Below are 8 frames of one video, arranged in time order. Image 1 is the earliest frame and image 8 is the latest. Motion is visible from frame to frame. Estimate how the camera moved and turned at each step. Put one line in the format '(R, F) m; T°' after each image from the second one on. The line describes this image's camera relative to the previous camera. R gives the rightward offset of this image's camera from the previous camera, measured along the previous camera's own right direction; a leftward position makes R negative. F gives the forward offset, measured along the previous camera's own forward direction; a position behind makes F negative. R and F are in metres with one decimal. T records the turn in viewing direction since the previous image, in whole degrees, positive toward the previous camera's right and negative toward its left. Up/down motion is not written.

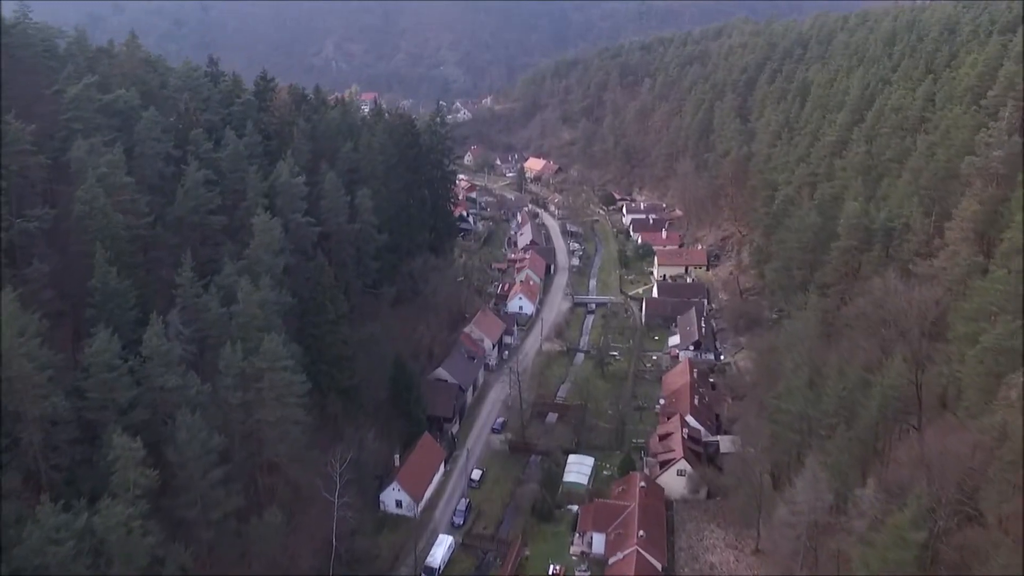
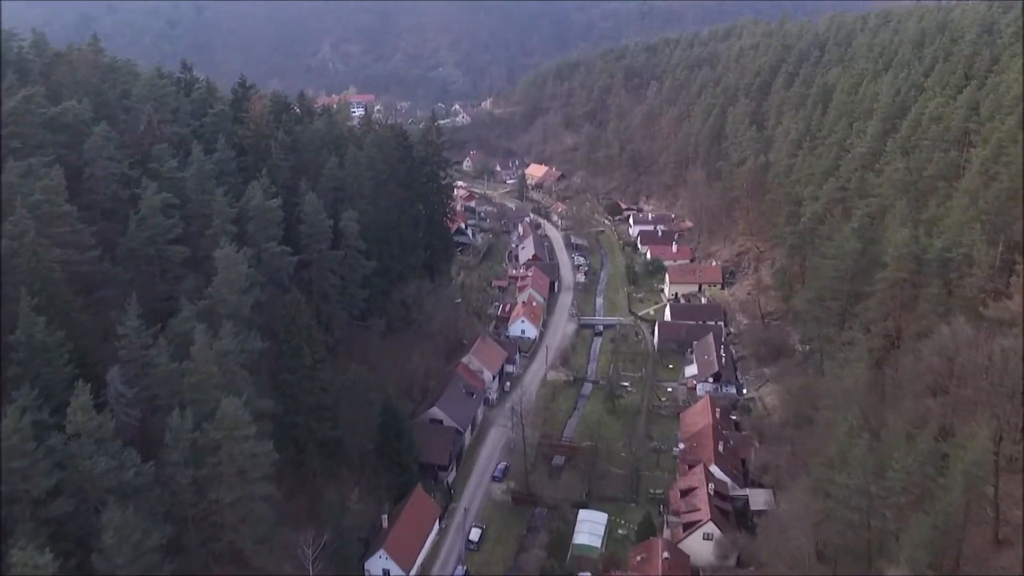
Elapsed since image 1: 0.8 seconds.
(-0.1, +1.9) m; 0°
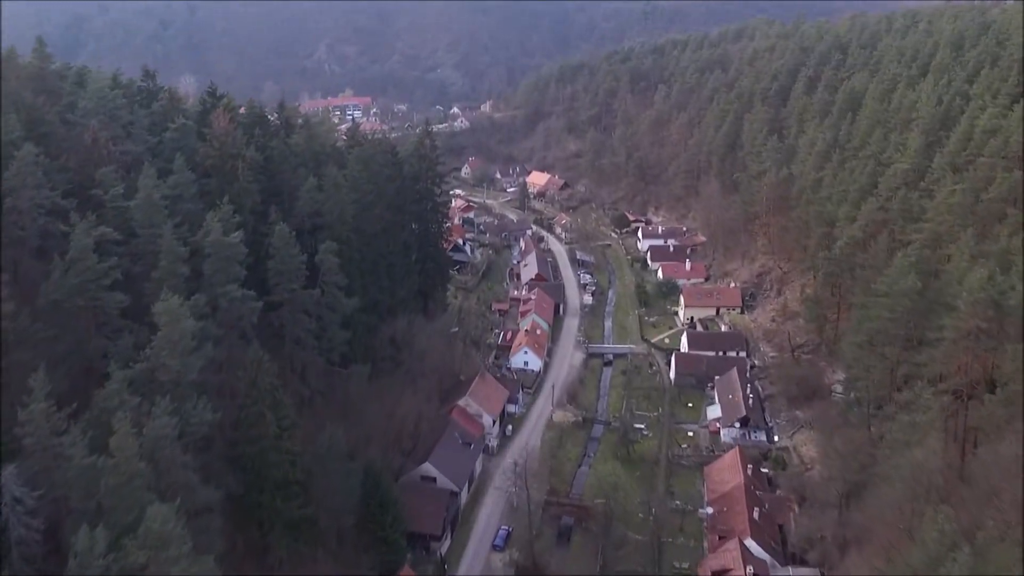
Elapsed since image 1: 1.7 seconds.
(-0.1, +2.2) m; 0°
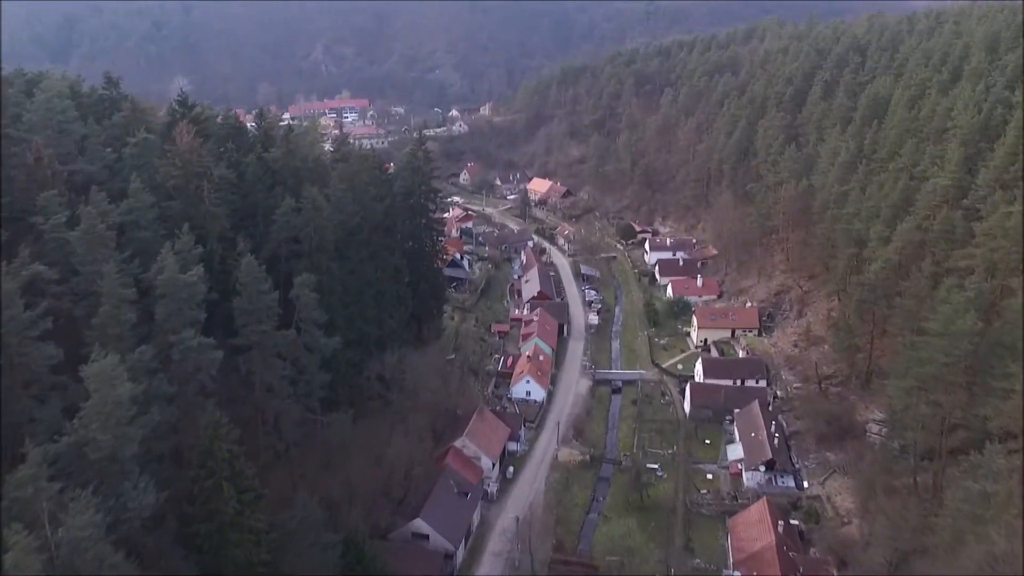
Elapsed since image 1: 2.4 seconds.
(0.0, +1.7) m; 0°
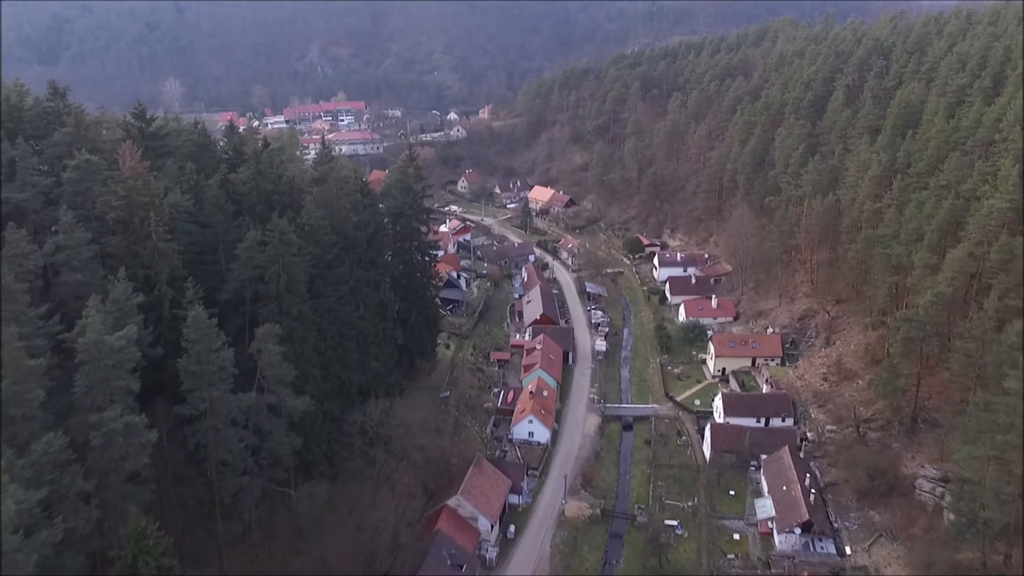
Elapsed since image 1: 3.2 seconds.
(0.0, +1.9) m; 0°
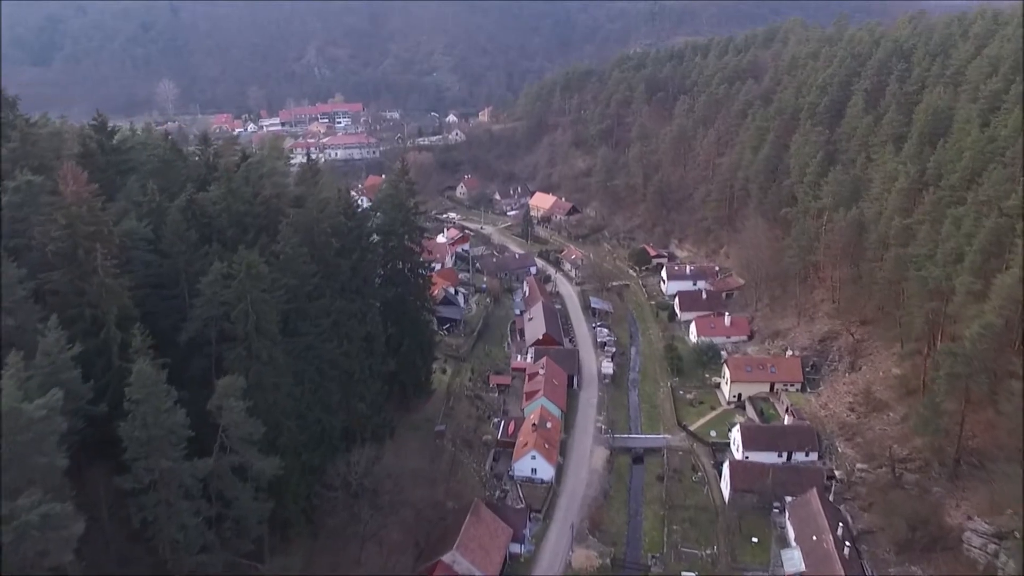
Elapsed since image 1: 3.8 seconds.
(0.0, +1.4) m; 0°
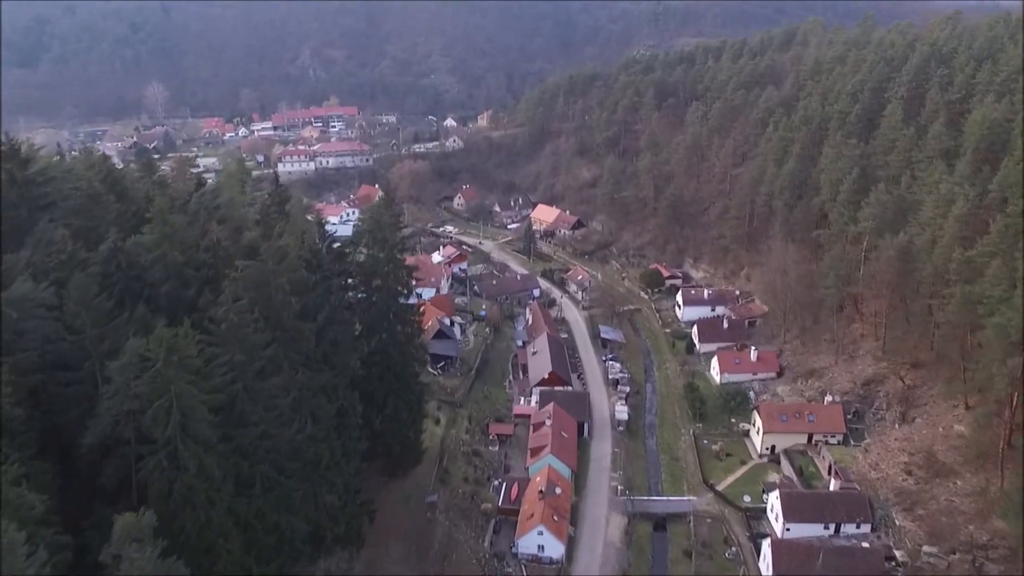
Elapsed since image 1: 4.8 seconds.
(-0.1, +2.4) m; 0°
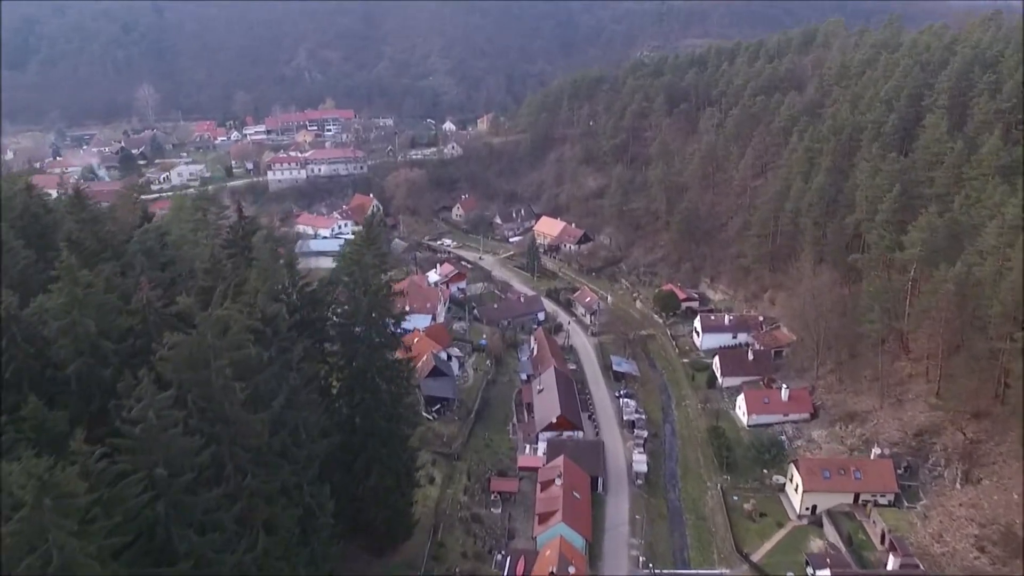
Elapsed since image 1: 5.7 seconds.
(-0.1, +2.2) m; 0°
